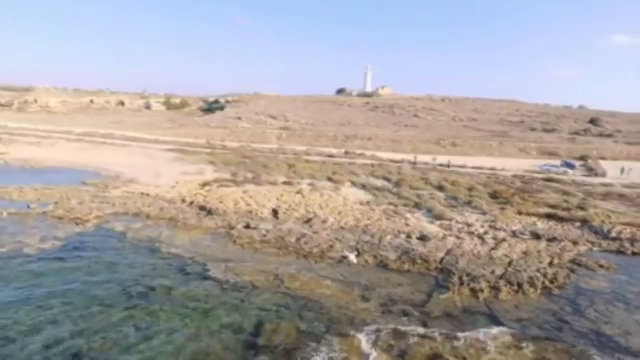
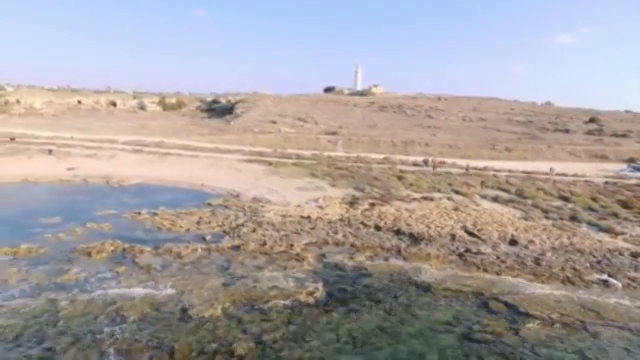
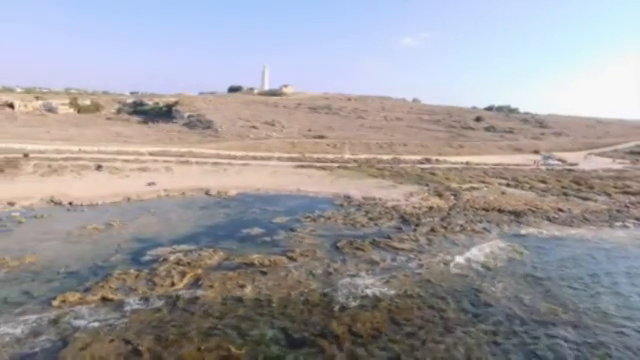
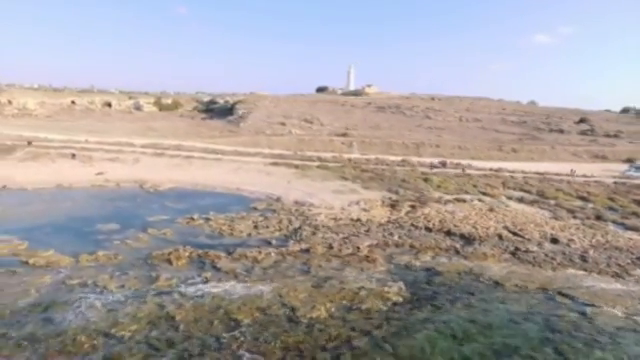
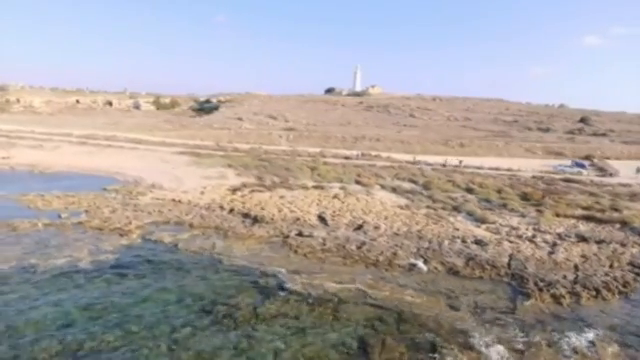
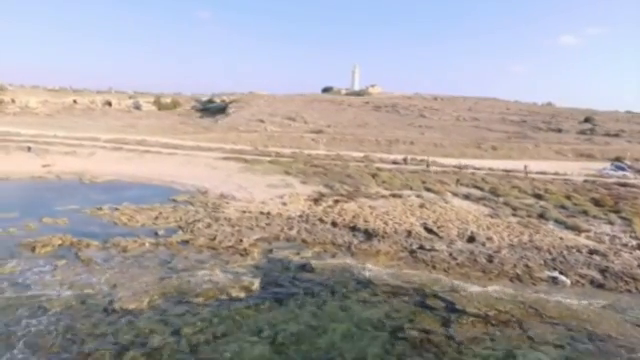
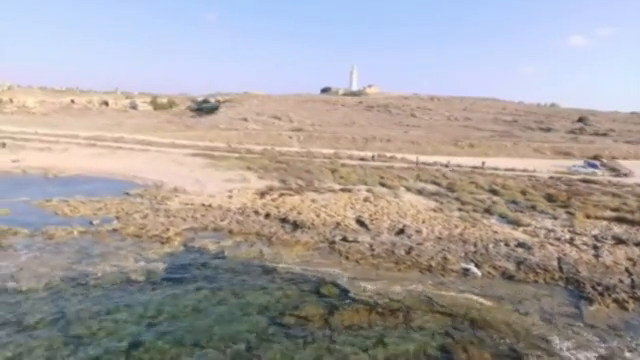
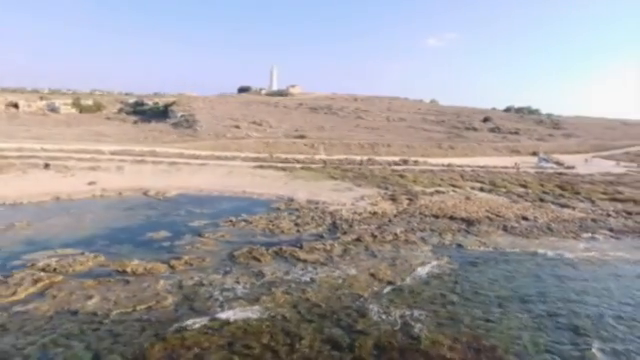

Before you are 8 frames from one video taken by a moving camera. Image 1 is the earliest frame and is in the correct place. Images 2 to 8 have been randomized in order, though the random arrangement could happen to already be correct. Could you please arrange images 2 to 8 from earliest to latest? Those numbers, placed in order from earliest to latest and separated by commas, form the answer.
5, 7, 6, 2, 4, 8, 3
